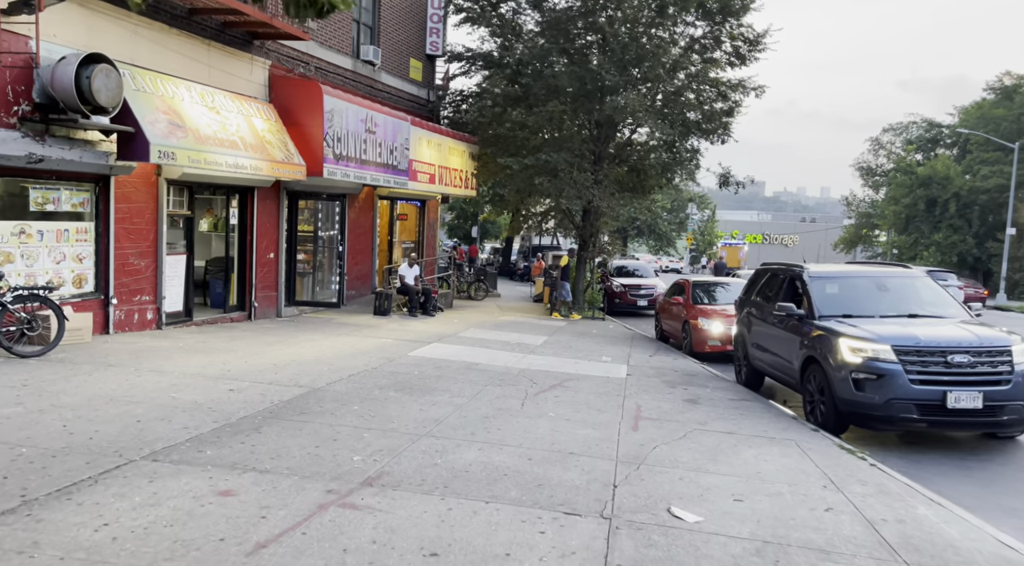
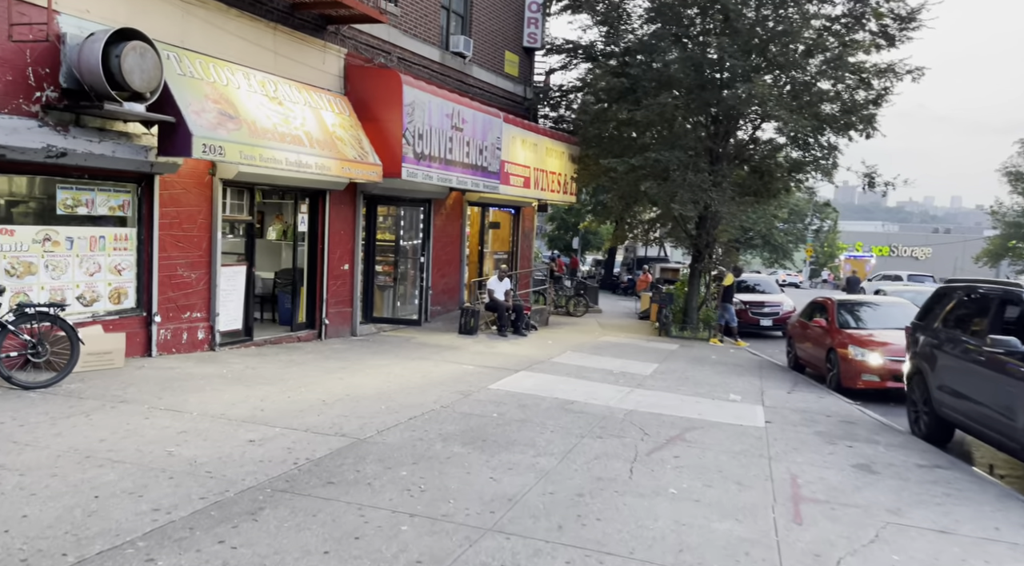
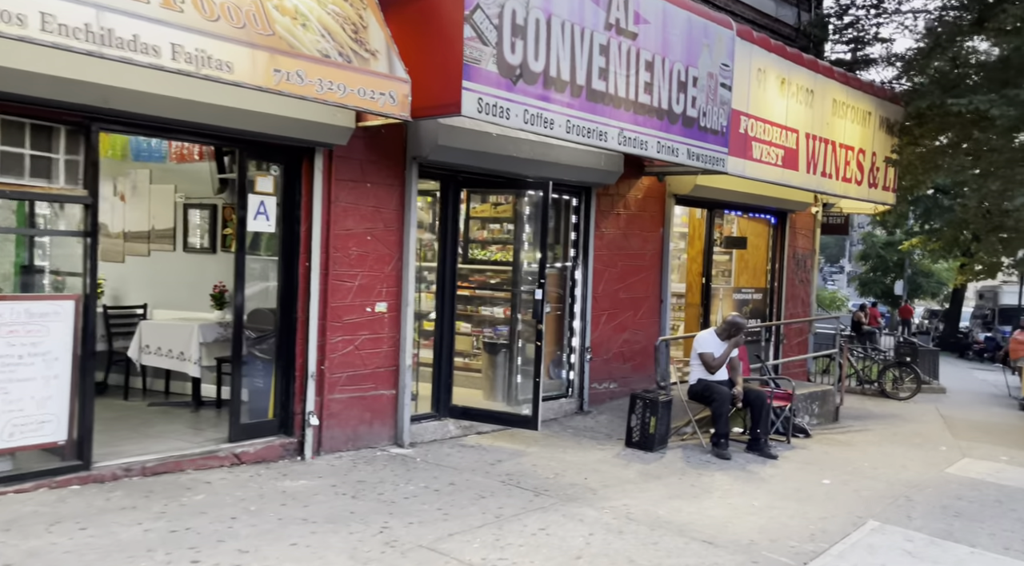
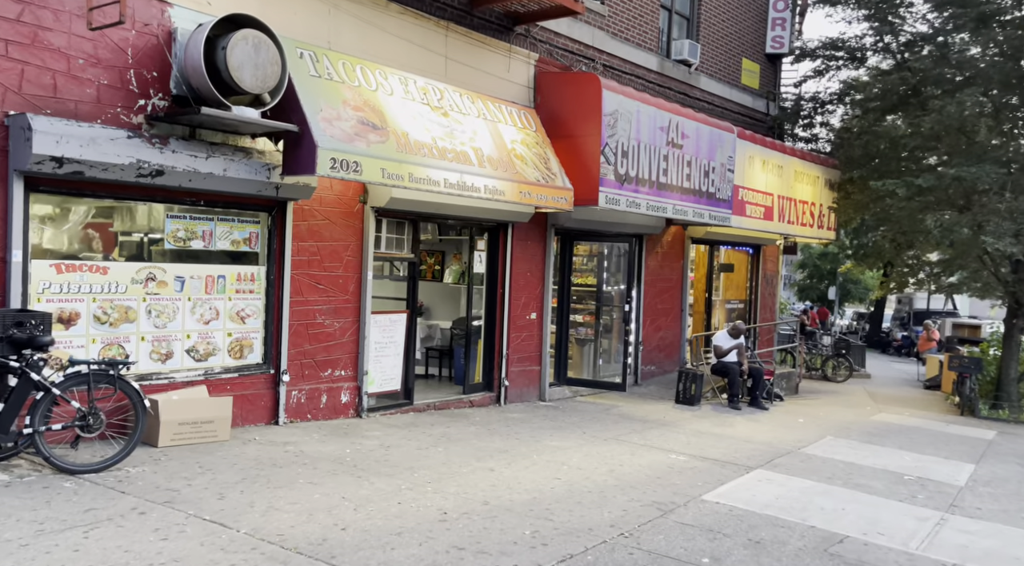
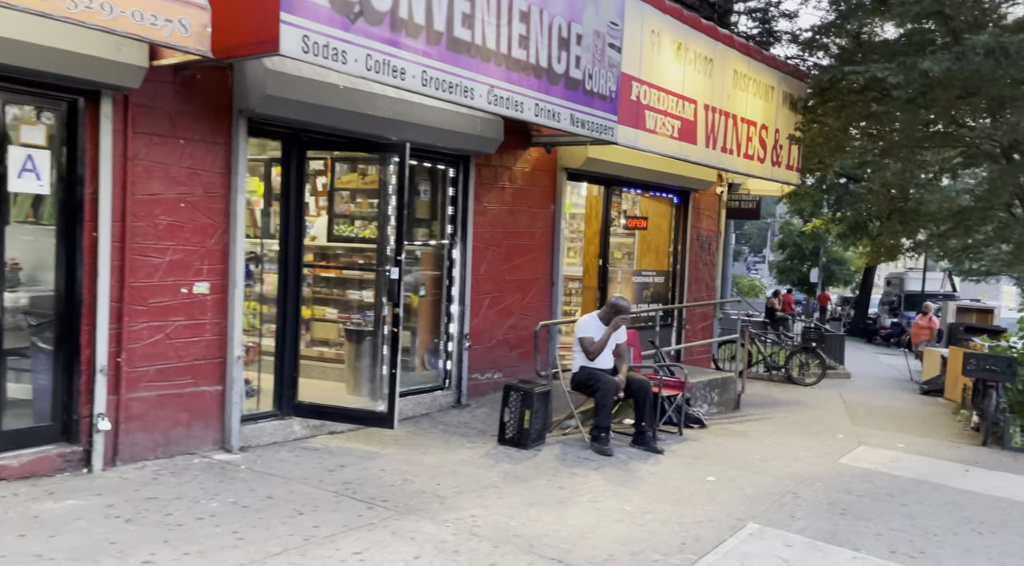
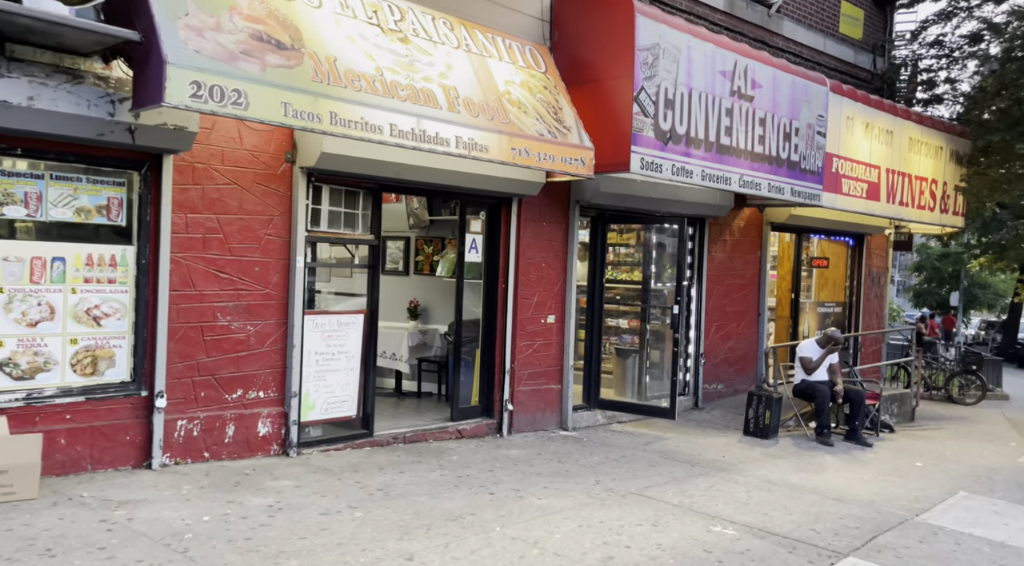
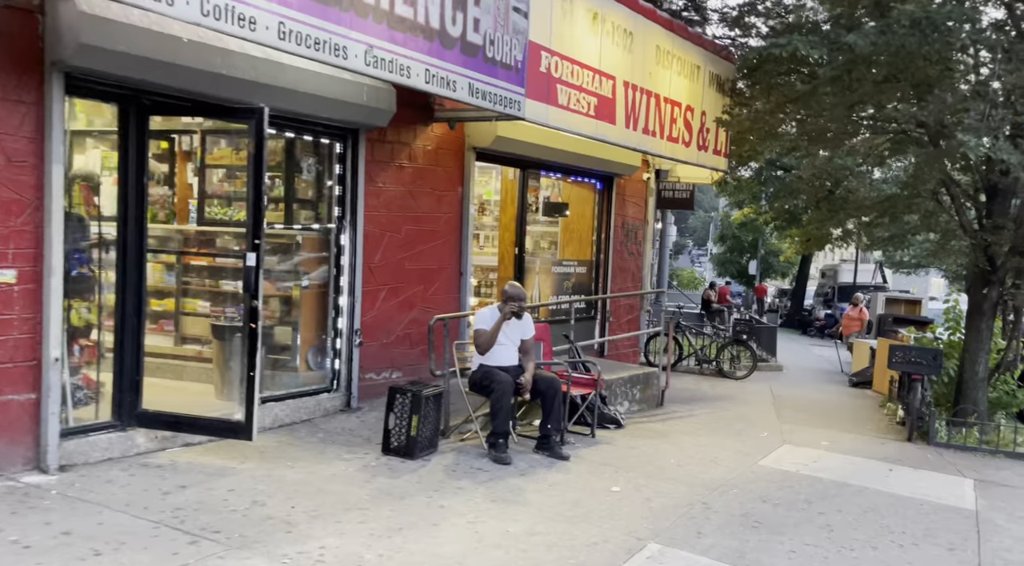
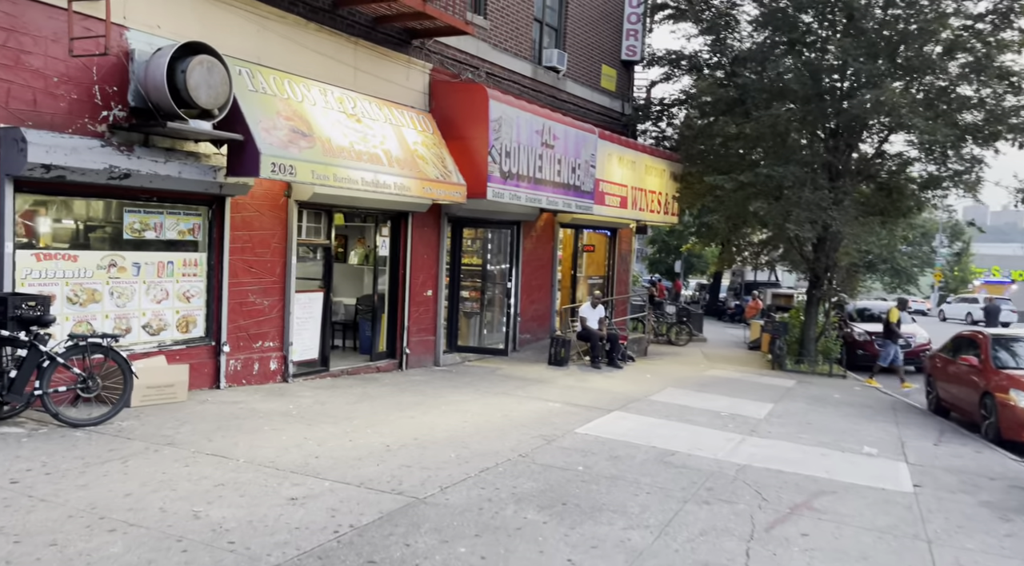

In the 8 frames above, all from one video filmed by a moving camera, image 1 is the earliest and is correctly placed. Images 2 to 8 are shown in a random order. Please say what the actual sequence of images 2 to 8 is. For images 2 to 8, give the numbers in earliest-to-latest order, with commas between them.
2, 8, 4, 6, 3, 5, 7
